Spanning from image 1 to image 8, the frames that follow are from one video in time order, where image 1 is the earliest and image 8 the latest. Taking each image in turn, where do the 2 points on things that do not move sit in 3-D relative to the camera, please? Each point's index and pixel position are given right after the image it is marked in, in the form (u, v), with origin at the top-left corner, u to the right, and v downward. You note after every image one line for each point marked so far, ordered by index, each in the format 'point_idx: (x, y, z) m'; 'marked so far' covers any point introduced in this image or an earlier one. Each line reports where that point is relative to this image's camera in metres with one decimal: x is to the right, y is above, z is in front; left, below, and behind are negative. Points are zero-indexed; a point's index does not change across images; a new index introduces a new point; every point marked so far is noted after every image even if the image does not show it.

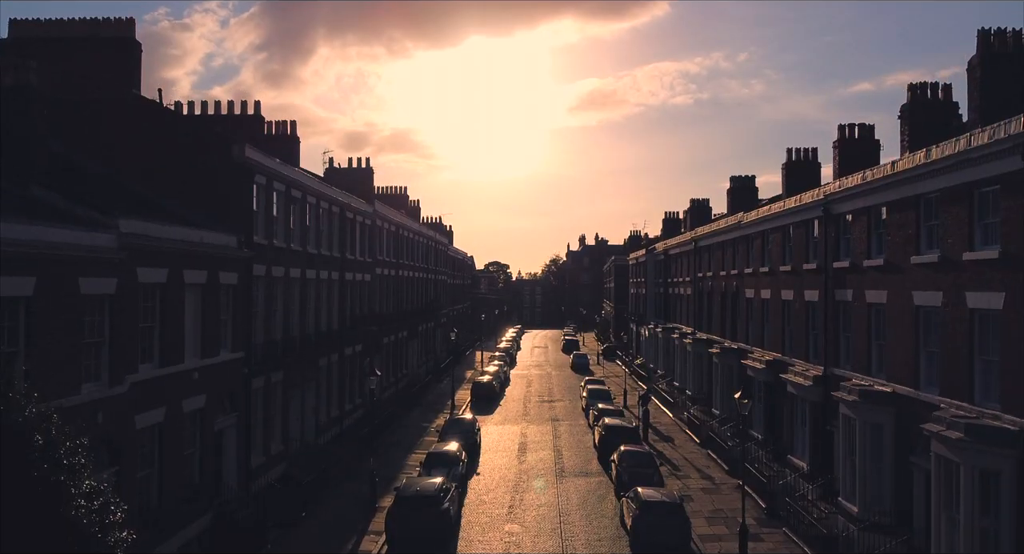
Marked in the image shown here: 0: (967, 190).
0: (+10.7, +2.0, +19.1) m
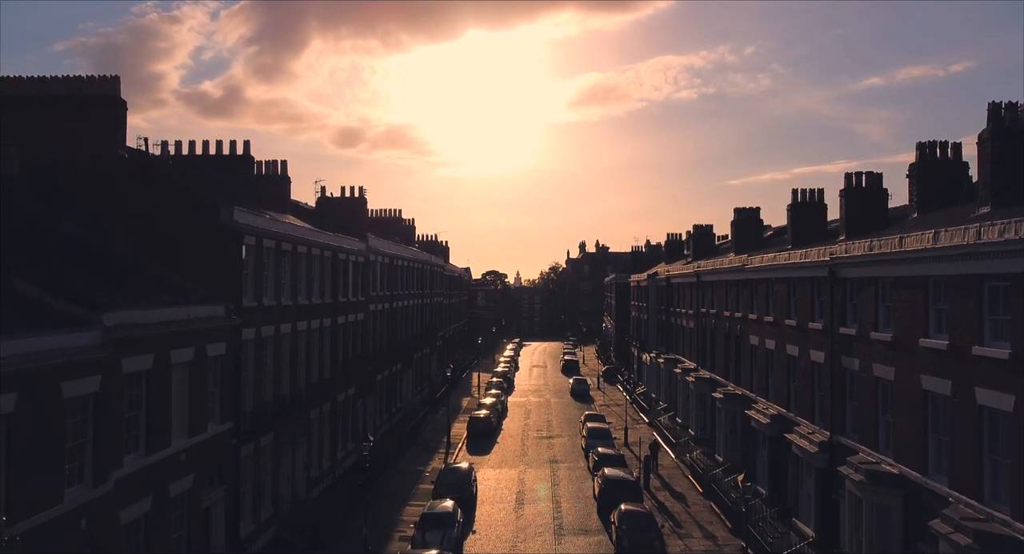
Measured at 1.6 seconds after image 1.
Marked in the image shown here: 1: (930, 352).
0: (+10.6, -0.1, +18.4) m
1: (+10.3, -1.8, +19.8) m
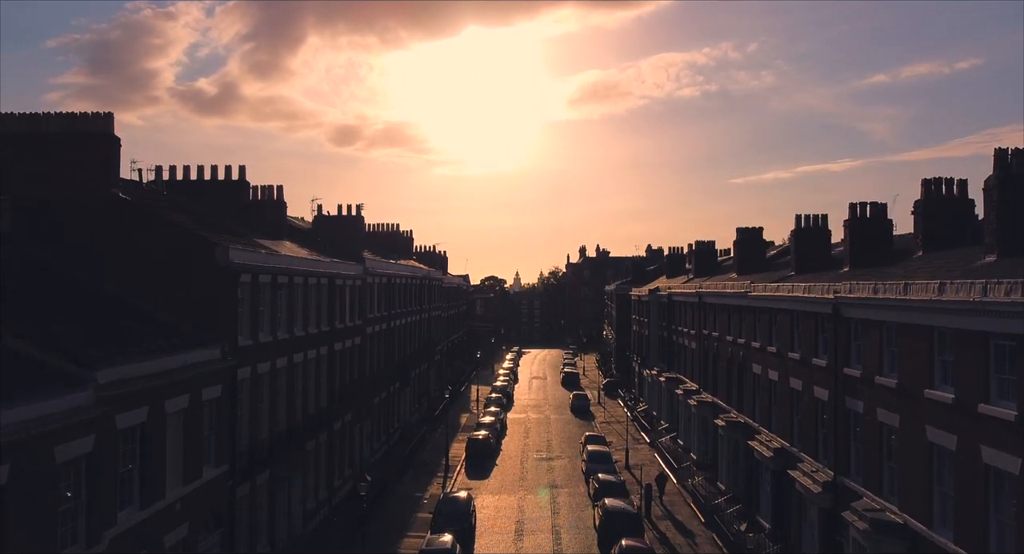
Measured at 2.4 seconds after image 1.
0: (+10.5, -1.4, +18.1) m
1: (+10.3, -3.1, +19.5) m
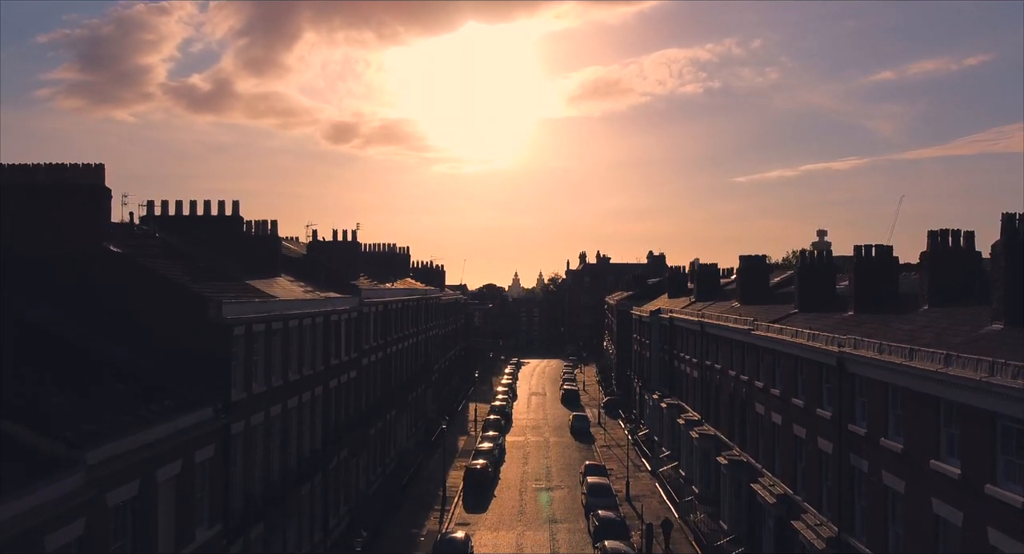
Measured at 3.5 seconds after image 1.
0: (+10.4, -3.0, +17.6) m
1: (+10.2, -4.7, +19.1) m
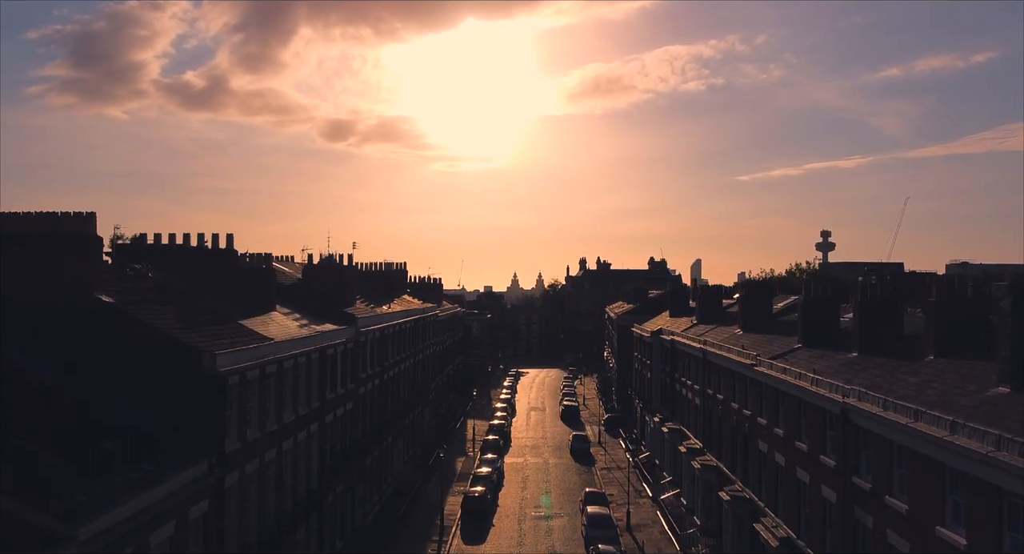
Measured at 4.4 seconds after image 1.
0: (+10.3, -4.6, +17.1) m
1: (+10.1, -6.2, +18.7) m
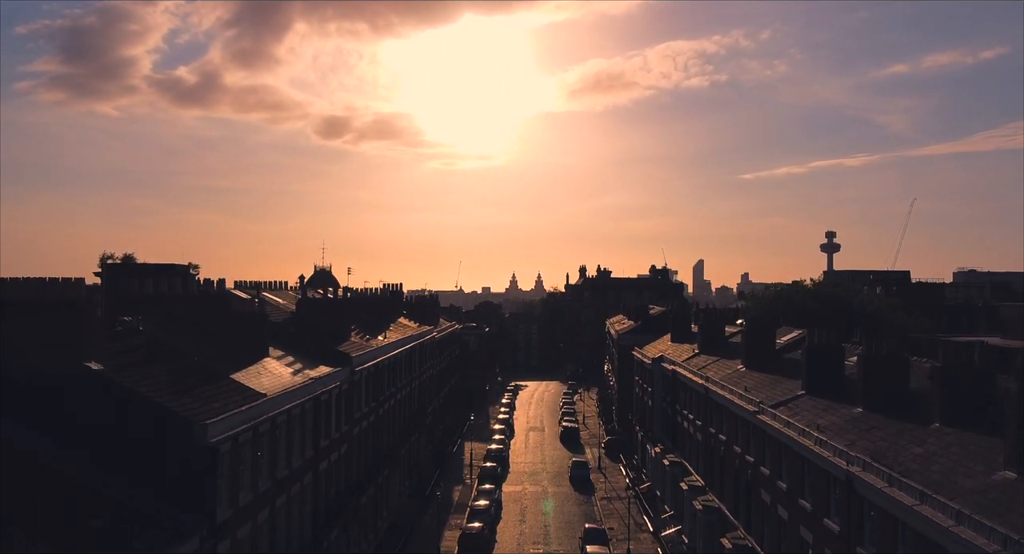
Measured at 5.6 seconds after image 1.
0: (+10.2, -6.6, +16.5) m
1: (+10.0, -8.1, +18.1) m
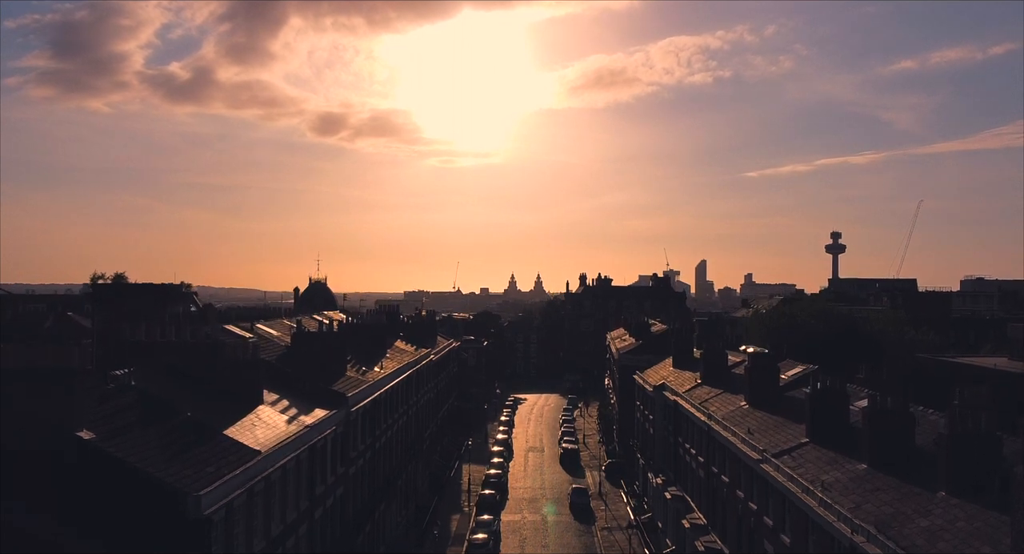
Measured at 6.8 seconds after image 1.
0: (+10.1, -8.5, +15.9) m
1: (+9.9, -10.0, +17.6) m
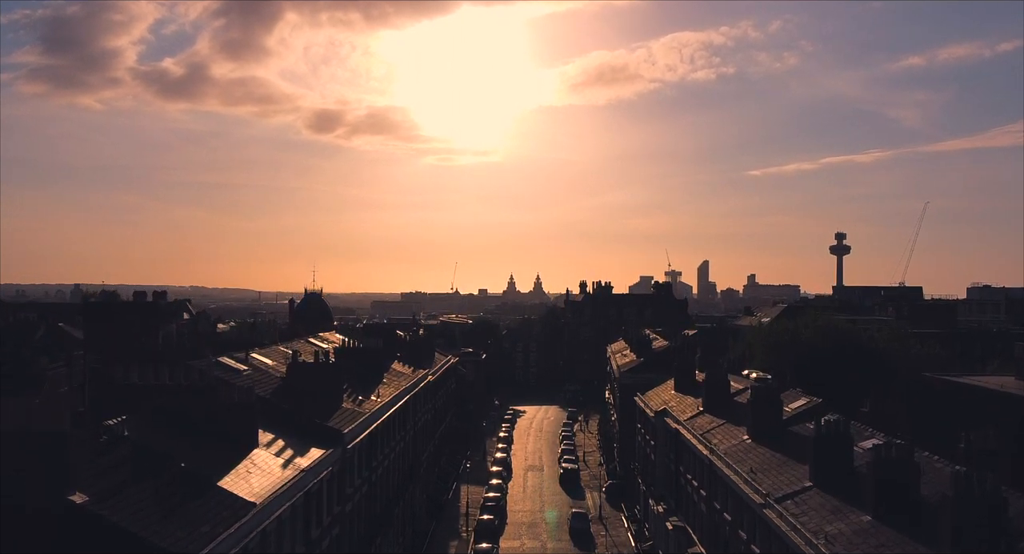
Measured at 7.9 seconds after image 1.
0: (+10.1, -10.3, +15.4) m
1: (+9.8, -11.7, +17.2) m
